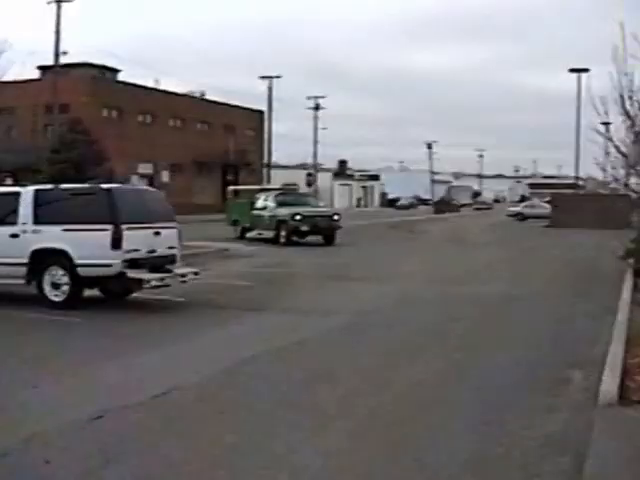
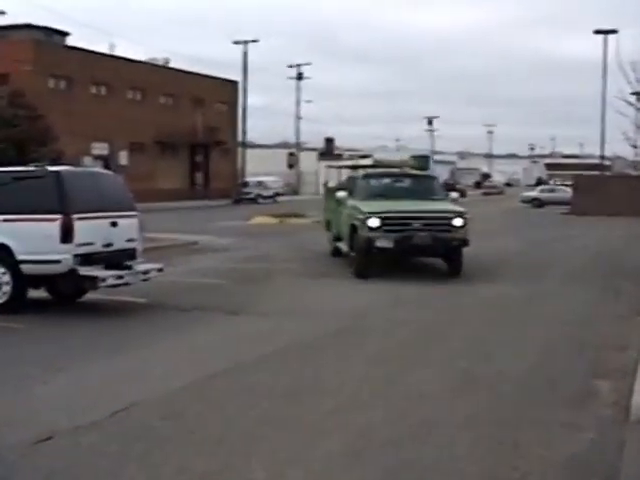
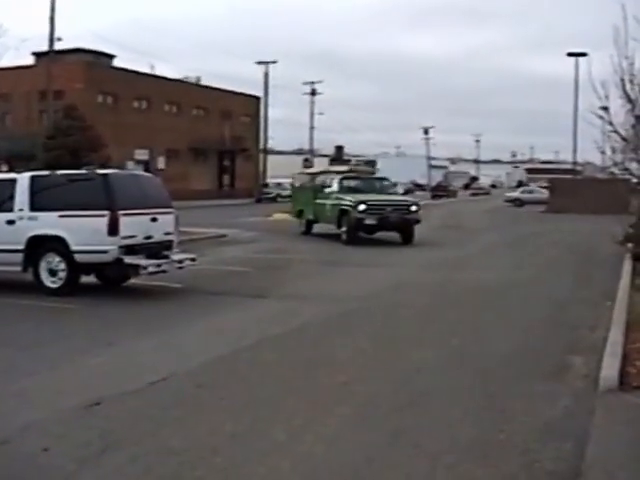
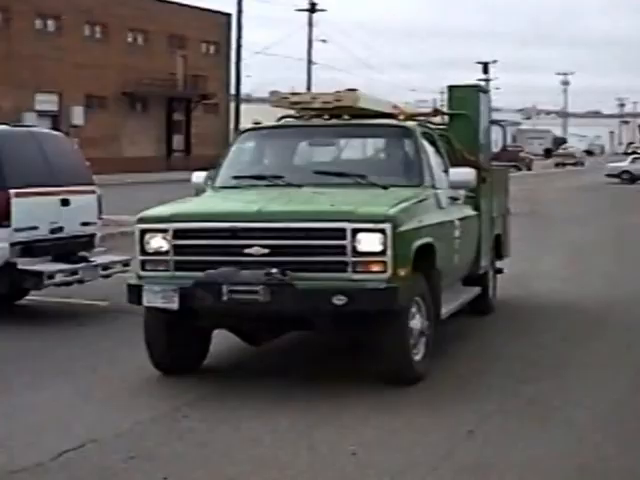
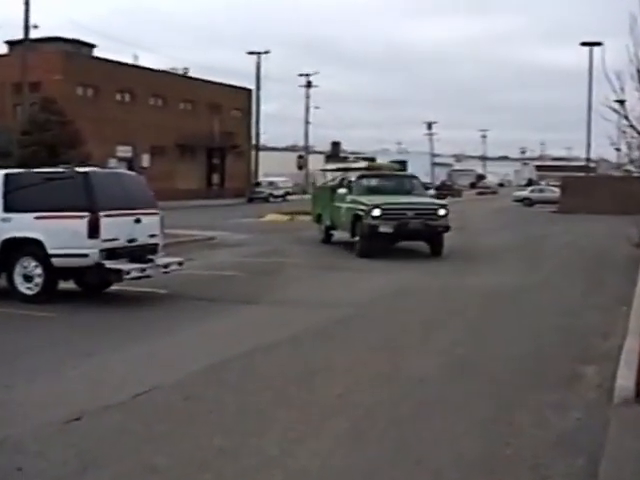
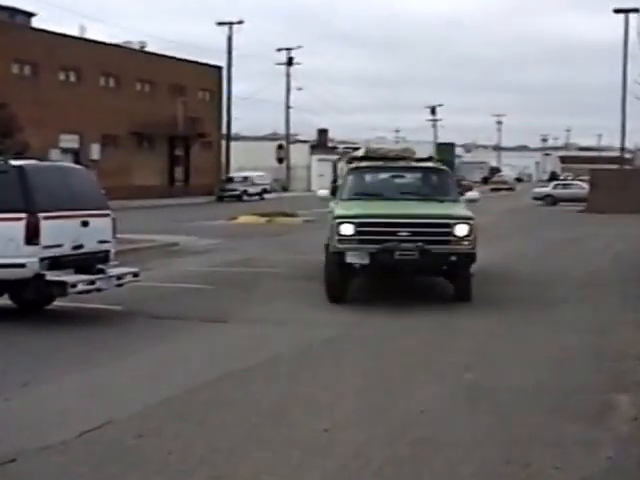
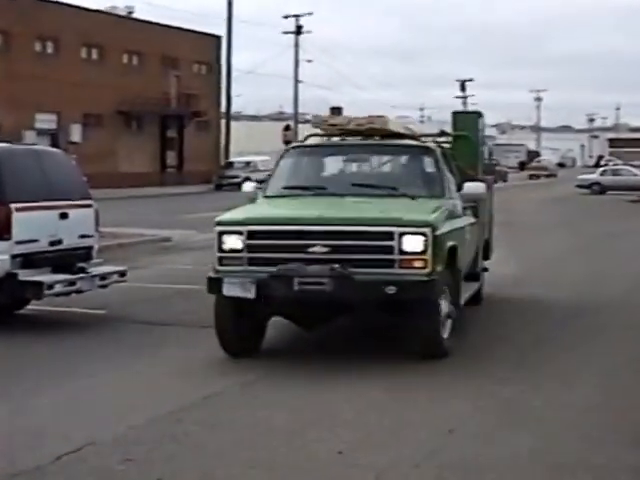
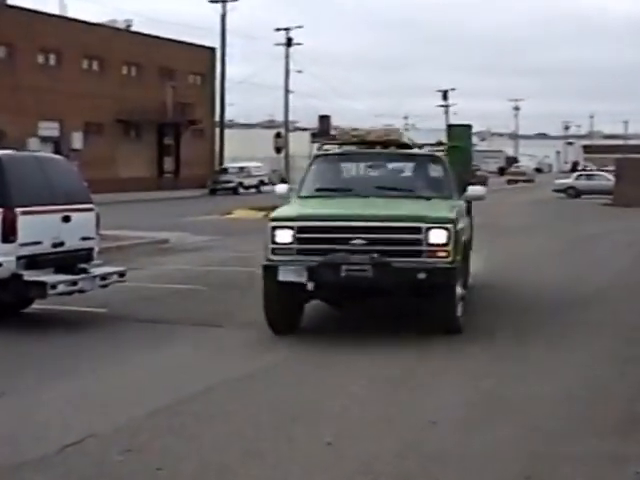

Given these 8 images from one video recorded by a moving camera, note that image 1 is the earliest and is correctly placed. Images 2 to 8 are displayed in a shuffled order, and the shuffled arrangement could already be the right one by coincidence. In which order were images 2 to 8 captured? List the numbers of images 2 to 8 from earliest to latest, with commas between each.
3, 5, 2, 6, 8, 7, 4
